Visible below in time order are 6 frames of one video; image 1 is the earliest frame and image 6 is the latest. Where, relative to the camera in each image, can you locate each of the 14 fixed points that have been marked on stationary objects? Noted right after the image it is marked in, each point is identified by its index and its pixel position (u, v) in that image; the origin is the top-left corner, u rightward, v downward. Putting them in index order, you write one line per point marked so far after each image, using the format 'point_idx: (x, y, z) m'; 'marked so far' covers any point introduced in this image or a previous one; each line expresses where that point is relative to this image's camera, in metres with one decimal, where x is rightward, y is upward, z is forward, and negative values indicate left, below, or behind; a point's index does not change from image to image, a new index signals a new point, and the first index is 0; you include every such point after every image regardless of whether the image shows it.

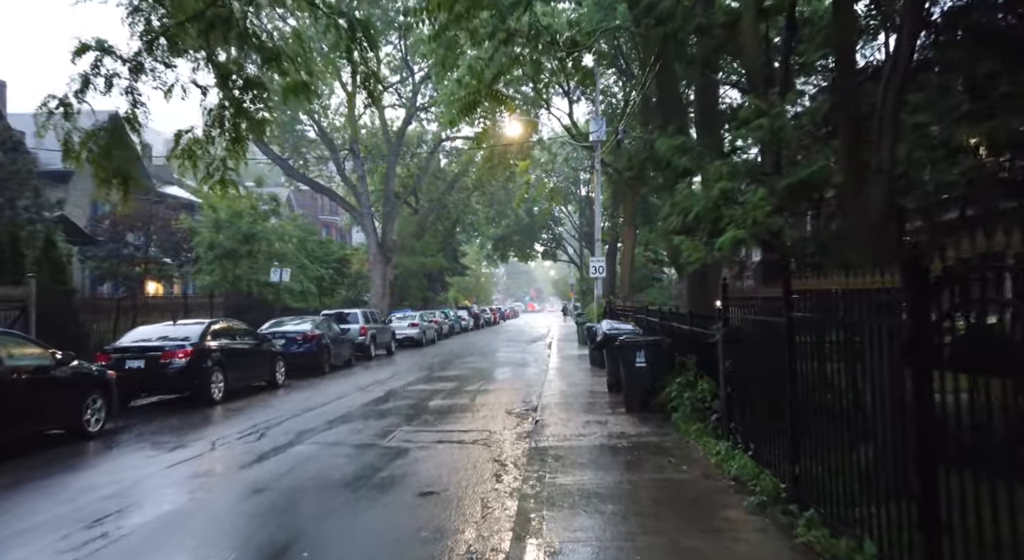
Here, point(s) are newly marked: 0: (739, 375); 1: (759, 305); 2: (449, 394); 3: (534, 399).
0: (+2.3, -1.0, +6.9) m
1: (+2.4, -0.2, +6.5) m
2: (-1.3, -2.4, +13.8) m
3: (+0.4, -2.4, +13.3) m
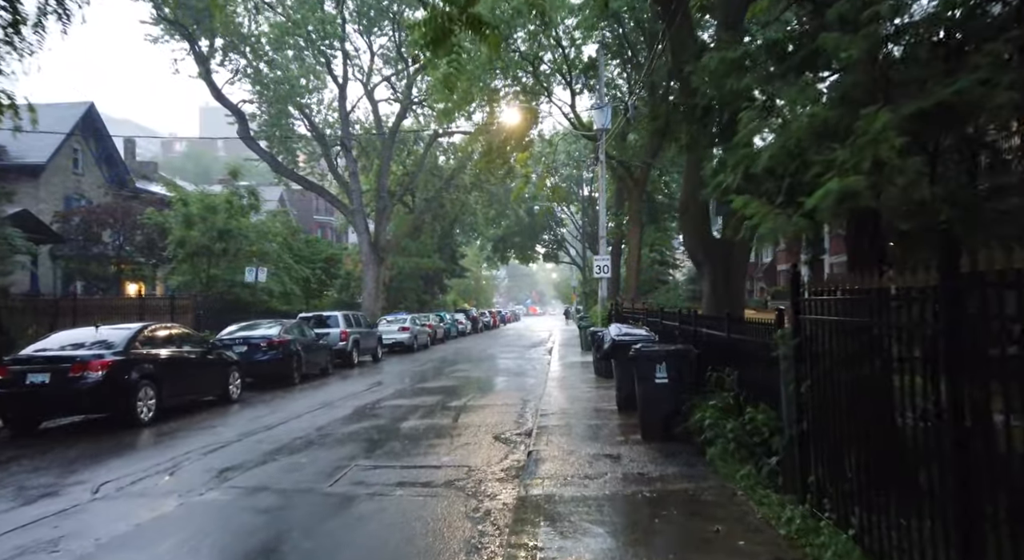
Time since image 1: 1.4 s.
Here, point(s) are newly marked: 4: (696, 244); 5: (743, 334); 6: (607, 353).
0: (+2.2, -0.9, +4.7) m
1: (+2.2, -0.1, +4.4) m
2: (-1.5, -2.3, +11.7) m
3: (+0.3, -2.3, +11.2) m
4: (+3.7, +0.7, +13.3) m
5: (+2.4, -0.6, +7.0) m
6: (+1.6, -1.2, +11.3) m
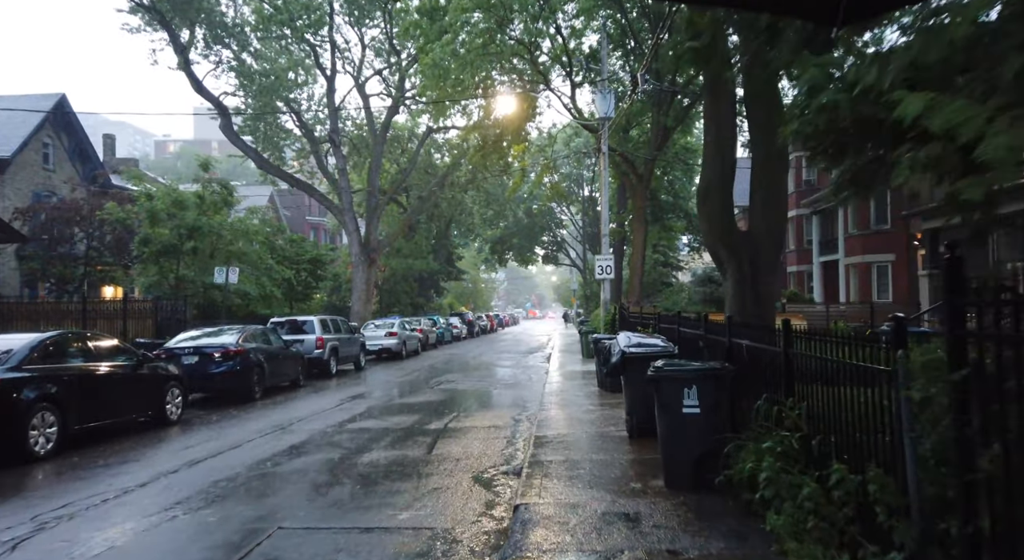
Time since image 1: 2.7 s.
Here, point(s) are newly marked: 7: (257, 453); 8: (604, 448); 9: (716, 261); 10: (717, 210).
0: (+2.0, -0.9, +2.8) m
1: (+2.0, -0.1, +2.4) m
2: (-1.7, -2.3, +9.7) m
3: (+0.1, -2.3, +9.2) m
4: (+3.5, +0.7, +11.4) m
5: (+2.2, -0.6, +5.0) m
6: (+1.4, -1.2, +9.4) m
7: (-3.3, -2.3, +8.8) m
8: (+1.2, -2.1, +8.5) m
9: (+3.6, +0.4, +11.7) m
10: (+3.5, +1.2, +11.4) m
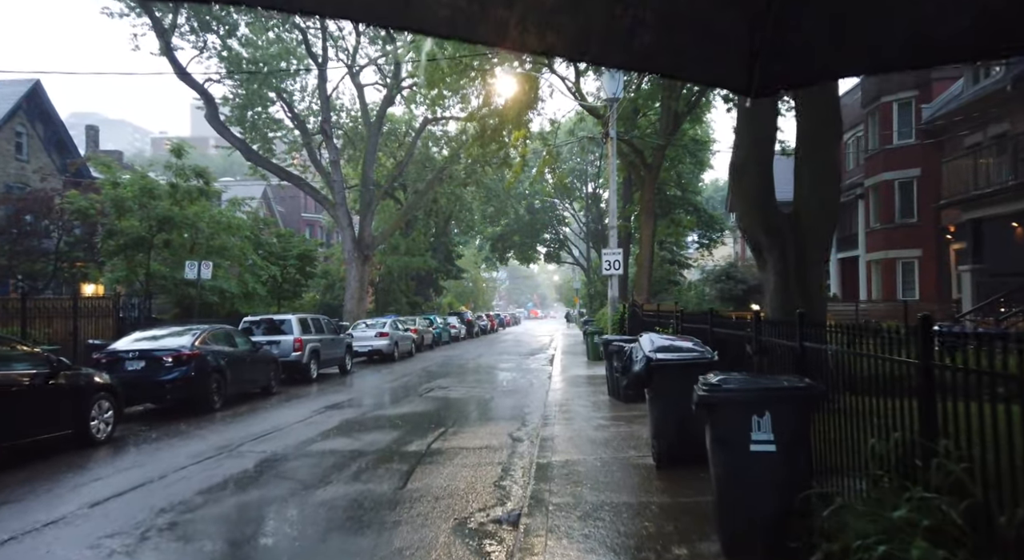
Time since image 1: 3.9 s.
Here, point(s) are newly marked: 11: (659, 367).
0: (+1.9, -0.7, +0.9) m
1: (+2.0, 0.0, +0.5) m
2: (-1.7, -2.2, +7.8) m
3: (+0.1, -2.2, +7.3) m
4: (+3.5, +0.9, +9.5) m
5: (+2.2, -0.4, +3.1) m
6: (+1.4, -1.1, +7.5) m
7: (-3.4, -2.1, +6.9) m
8: (+1.1, -2.0, +6.6) m
9: (+3.6, +0.5, +9.8) m
10: (+3.4, +1.4, +9.5) m
11: (+1.6, -0.9, +7.1) m
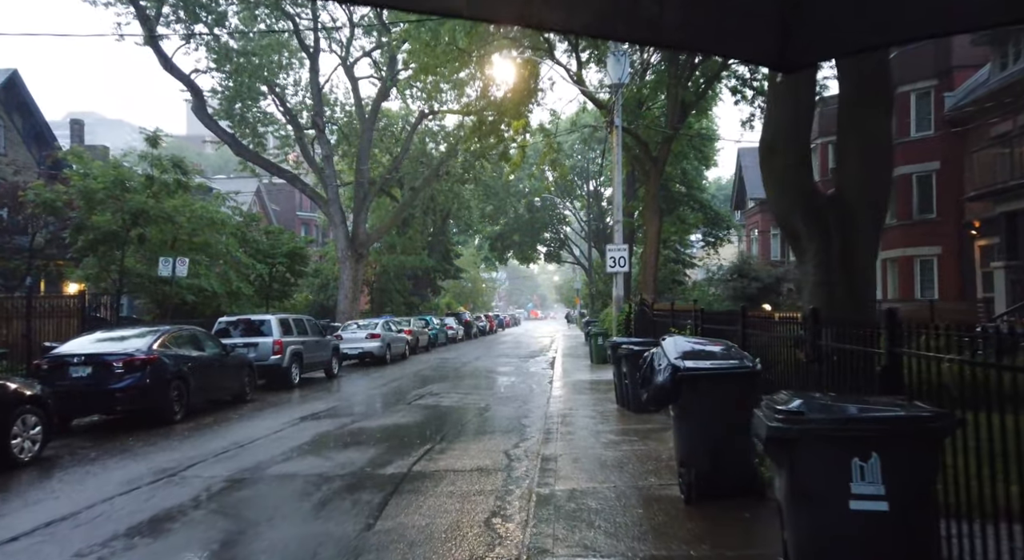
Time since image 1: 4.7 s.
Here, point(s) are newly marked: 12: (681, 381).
0: (+1.9, -0.6, -0.5) m
1: (+1.9, +0.1, -0.8) m
2: (-1.7, -2.1, +6.5) m
3: (0.0, -2.1, +6.0) m
4: (+3.4, +0.9, +8.1) m
5: (+2.1, -0.3, +1.8) m
6: (+1.3, -1.0, +6.1) m
7: (-3.4, -2.1, +5.6) m
8: (+1.1, -1.9, +5.3) m
9: (+3.5, +0.6, +8.5) m
10: (+3.4, +1.4, +8.1) m
11: (+1.5, -0.9, +5.8) m
12: (+1.5, -0.9, +5.8) m
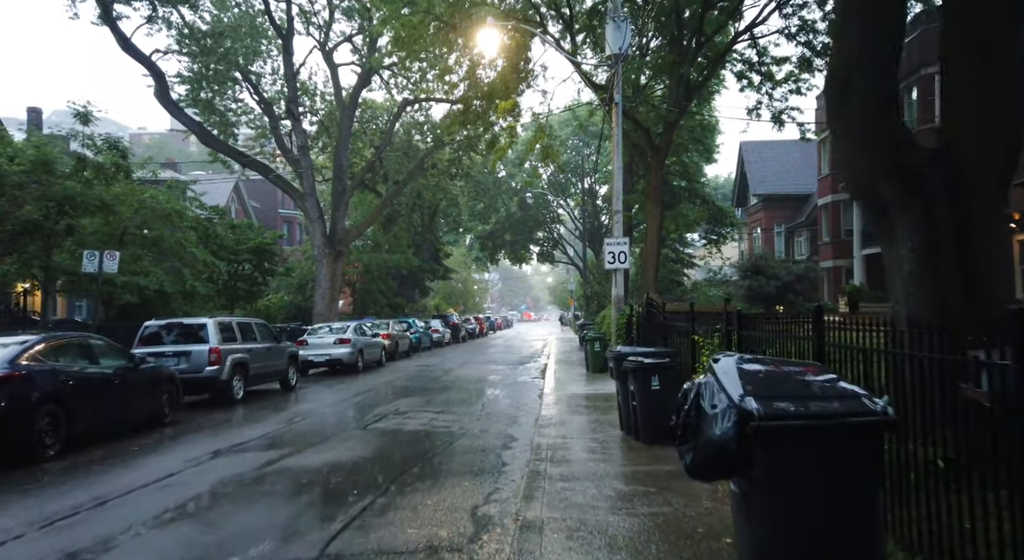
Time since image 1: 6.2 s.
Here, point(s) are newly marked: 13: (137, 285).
0: (+1.7, -0.5, -2.9) m
1: (+1.7, +0.2, -3.3) m
2: (-2.0, -2.0, +4.0) m
3: (-0.2, -2.0, +3.5) m
4: (+3.1, +1.0, +5.7) m
5: (+1.9, -0.2, -0.7) m
6: (+1.1, -0.9, +3.7) m
7: (-3.7, -2.0, +3.0) m
8: (+0.8, -1.8, +2.8) m
9: (+3.2, +0.7, +6.0) m
10: (+3.1, +1.5, +5.7) m
11: (+1.3, -0.8, +3.3) m
12: (+1.2, -0.8, +3.4) m
13: (-10.7, -0.1, +19.2) m
